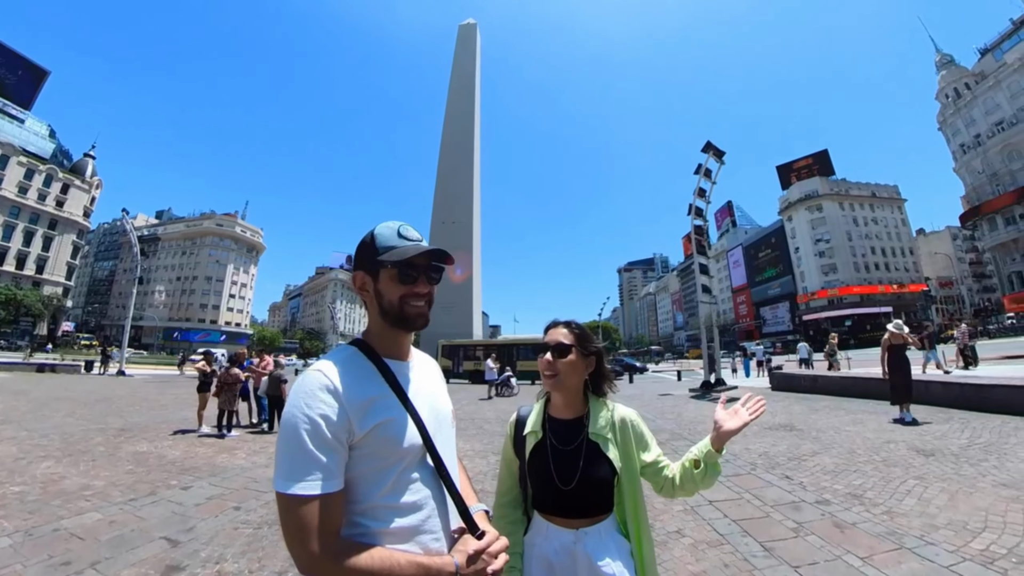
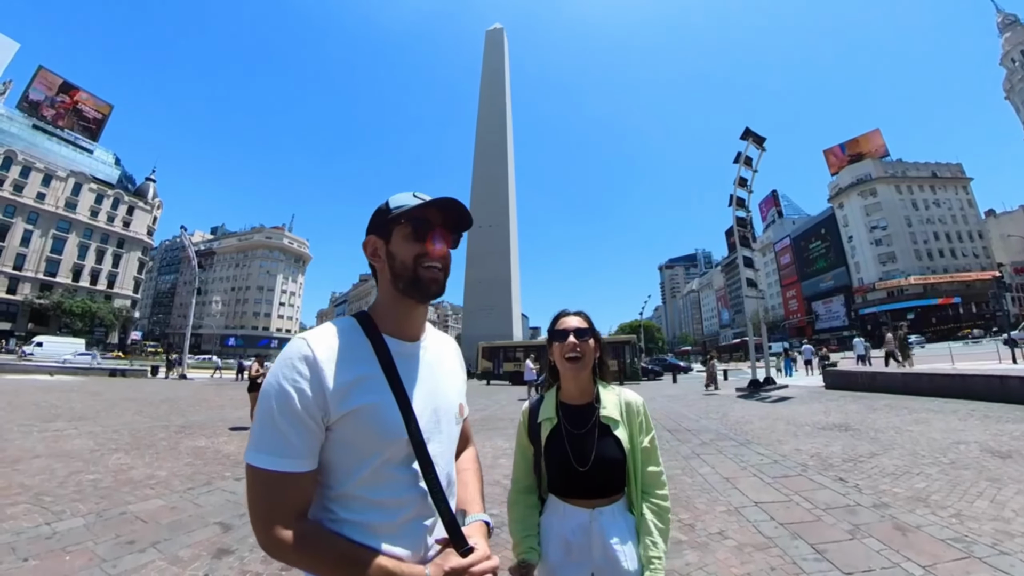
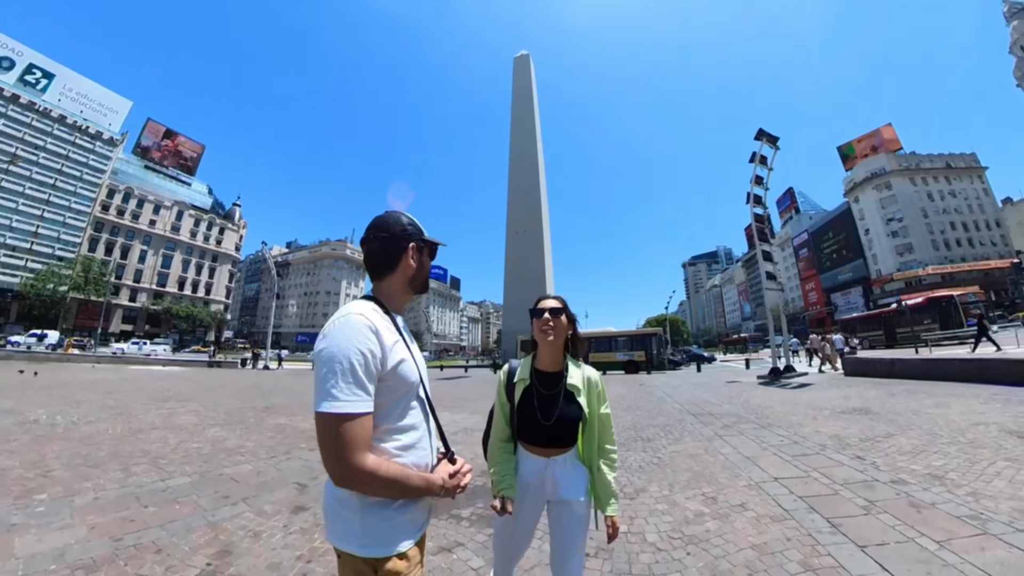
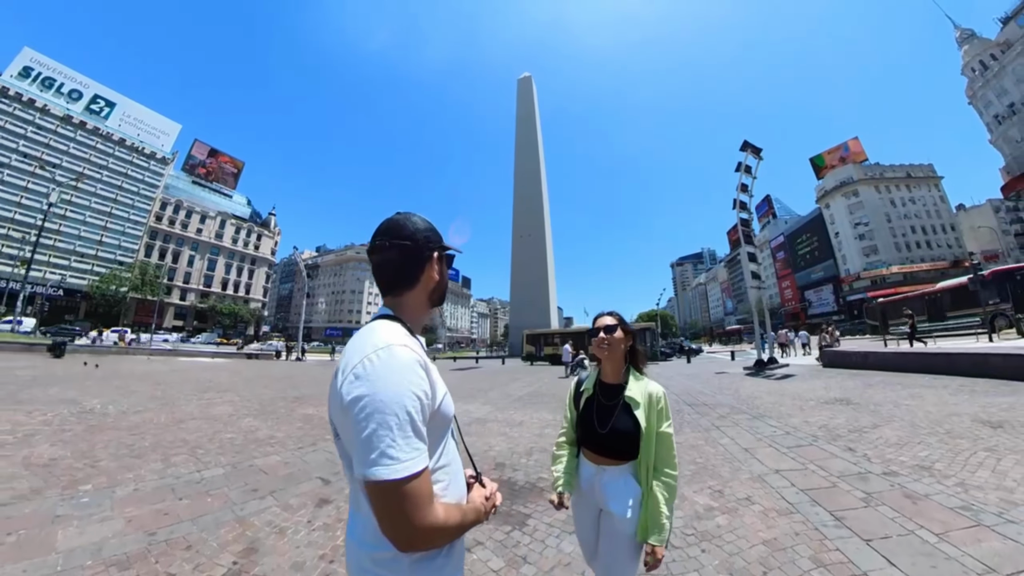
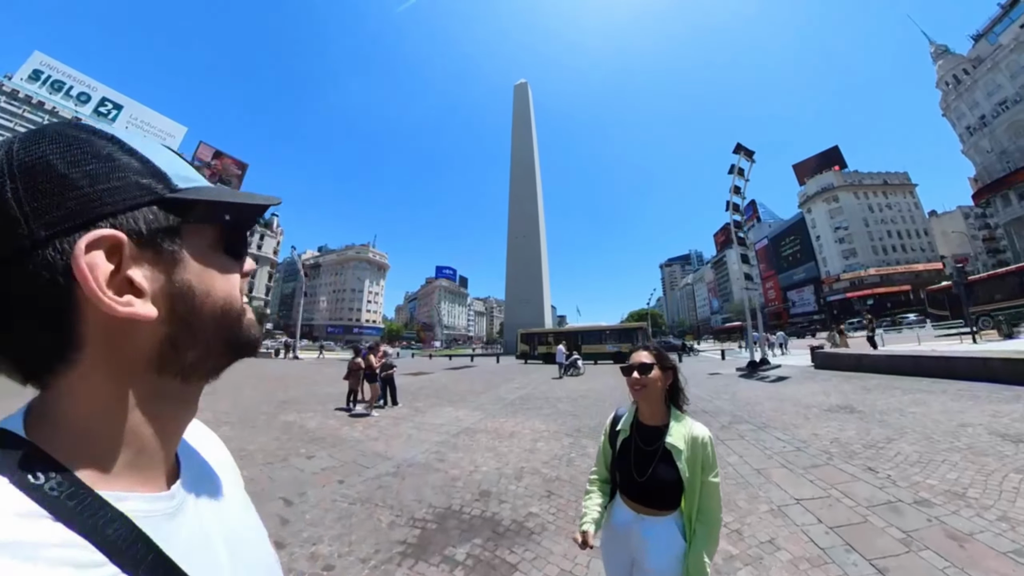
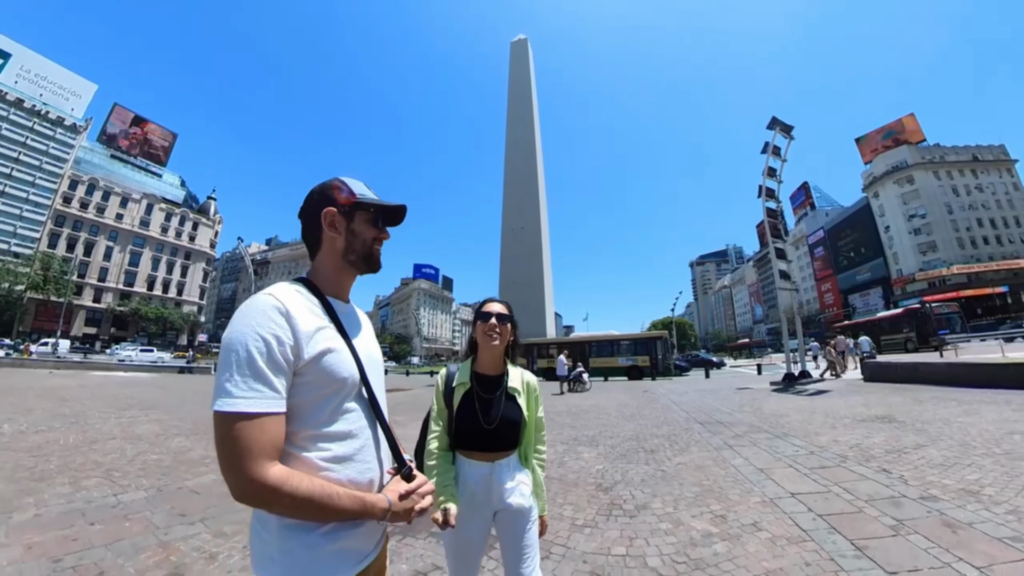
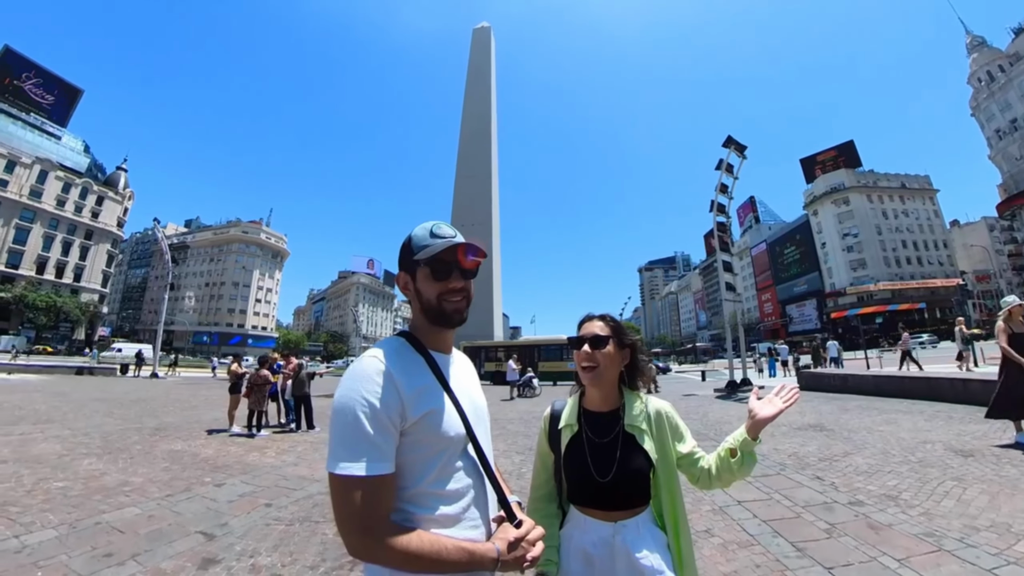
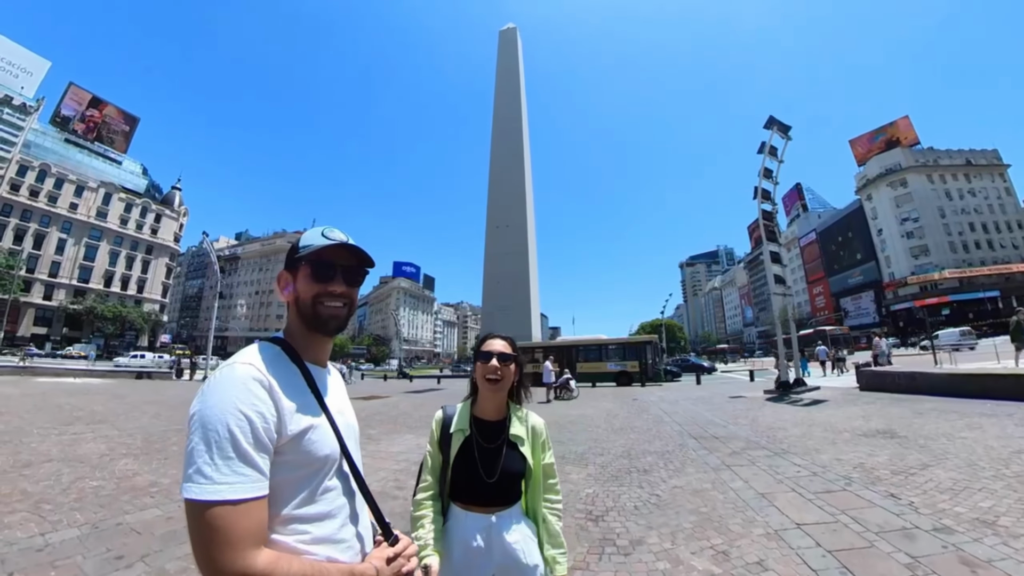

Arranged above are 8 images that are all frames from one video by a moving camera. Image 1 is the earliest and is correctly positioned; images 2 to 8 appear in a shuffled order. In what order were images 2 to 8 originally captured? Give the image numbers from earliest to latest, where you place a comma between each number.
7, 2, 8, 6, 3, 4, 5
